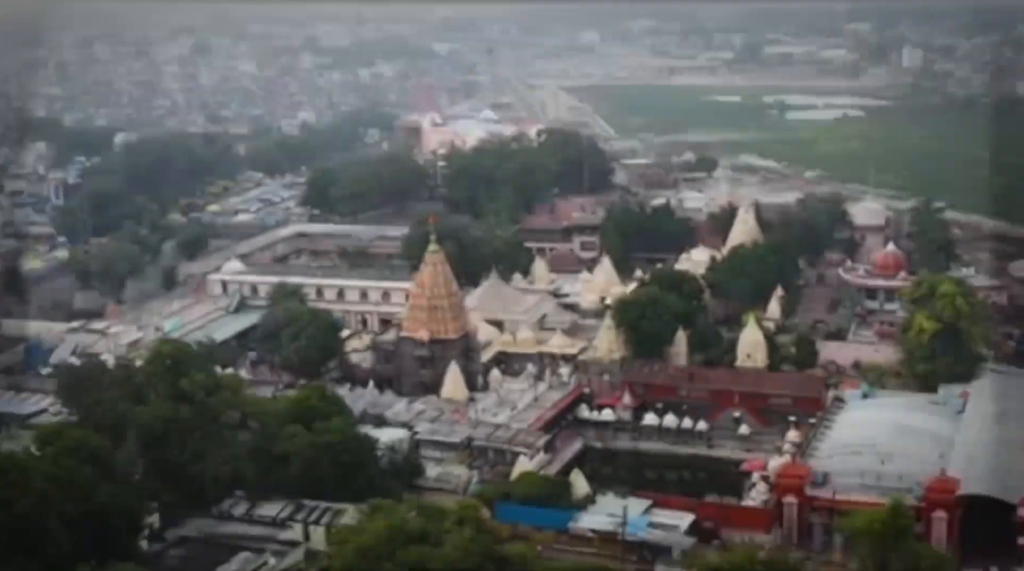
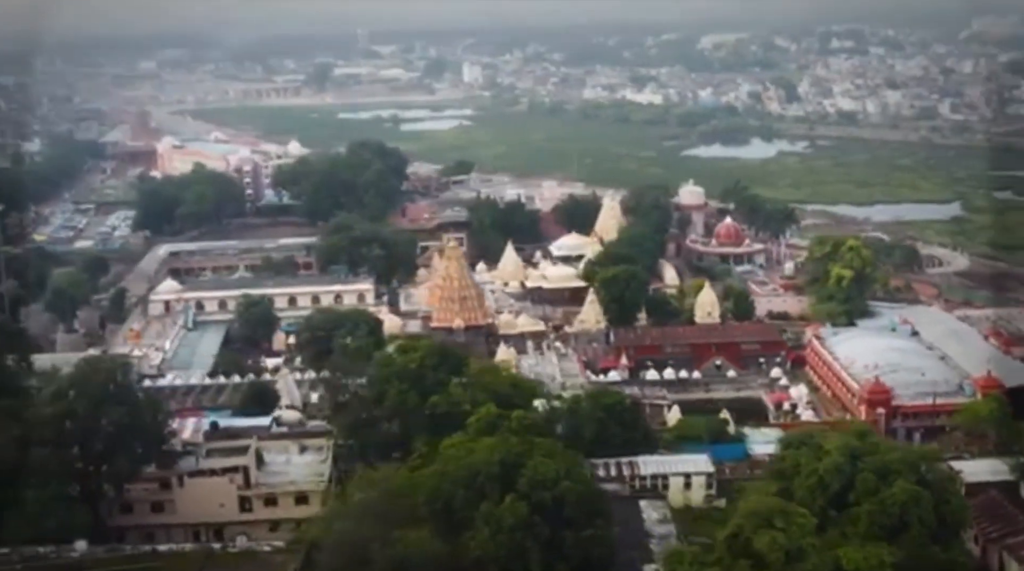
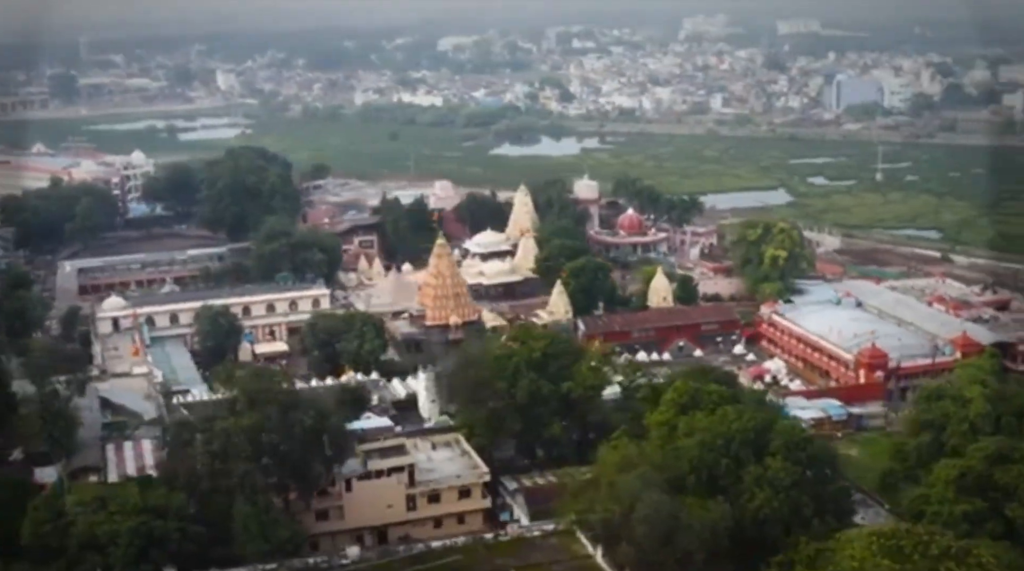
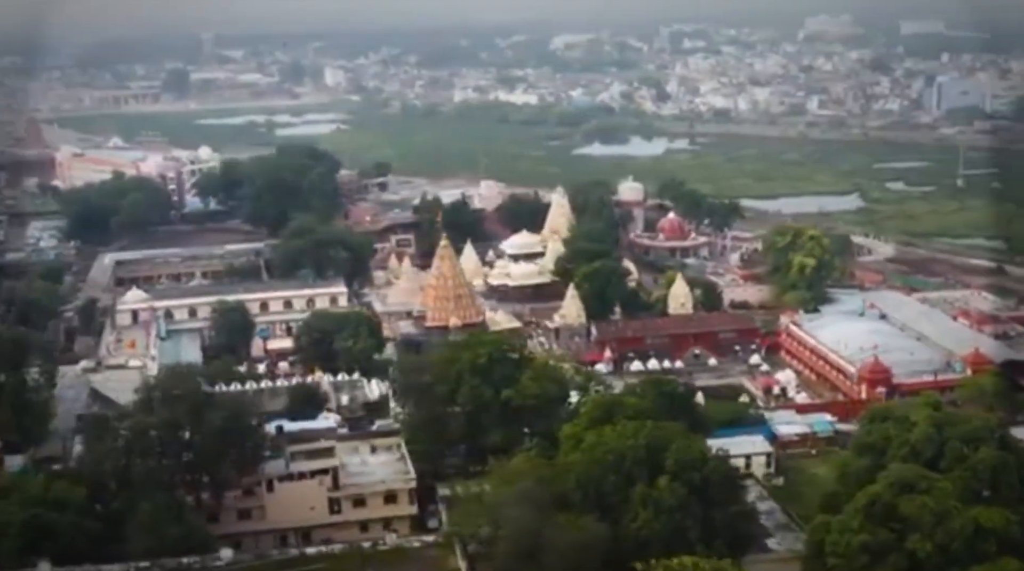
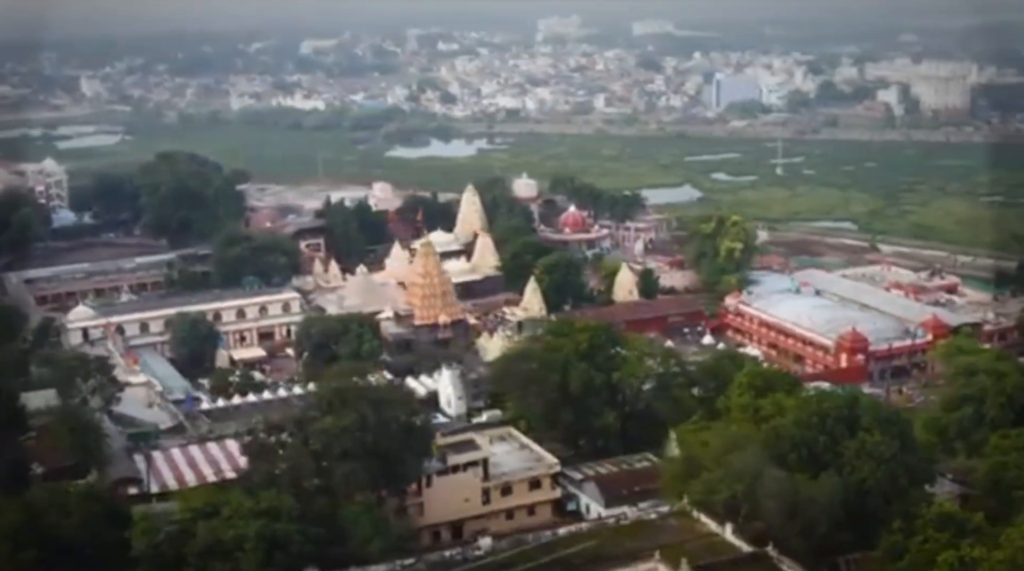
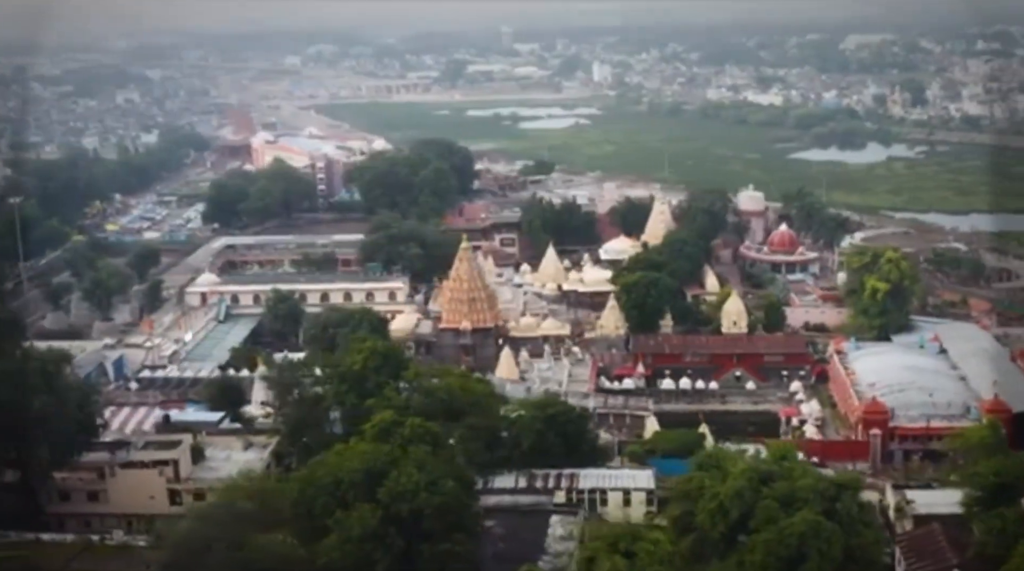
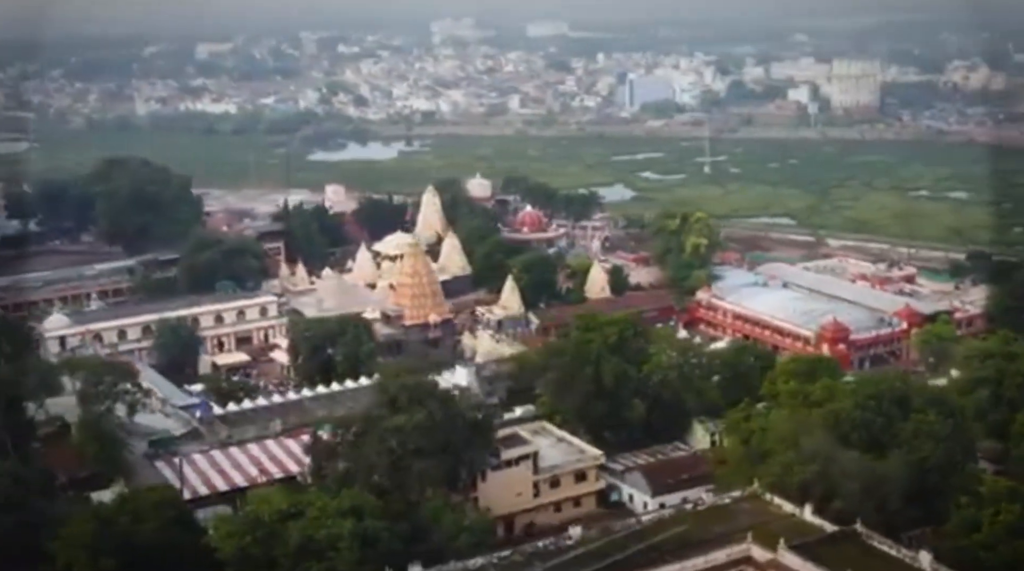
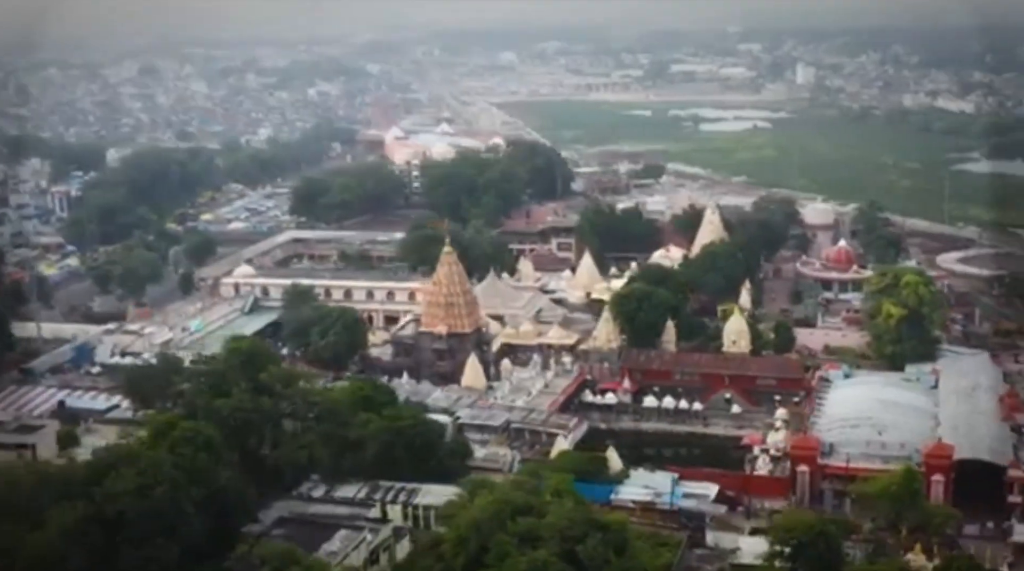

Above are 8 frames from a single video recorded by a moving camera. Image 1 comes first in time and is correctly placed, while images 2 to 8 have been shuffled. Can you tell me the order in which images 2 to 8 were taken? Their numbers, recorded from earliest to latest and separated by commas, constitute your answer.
8, 6, 2, 4, 3, 5, 7
